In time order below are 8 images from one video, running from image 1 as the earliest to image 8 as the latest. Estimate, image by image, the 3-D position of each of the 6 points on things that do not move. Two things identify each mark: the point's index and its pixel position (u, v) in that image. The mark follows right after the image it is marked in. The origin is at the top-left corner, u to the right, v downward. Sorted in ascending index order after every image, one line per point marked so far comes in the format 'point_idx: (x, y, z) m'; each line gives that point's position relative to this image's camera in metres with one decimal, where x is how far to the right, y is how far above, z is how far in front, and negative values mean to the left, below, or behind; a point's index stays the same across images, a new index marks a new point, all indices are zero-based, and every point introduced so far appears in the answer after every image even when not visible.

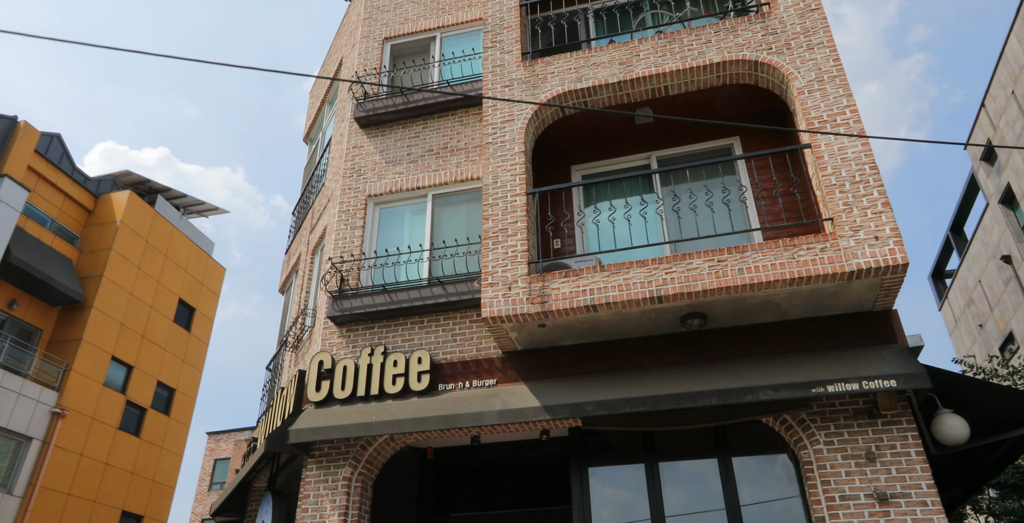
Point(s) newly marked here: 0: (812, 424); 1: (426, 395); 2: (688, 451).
0: (+3.3, -1.8, +7.8) m
1: (-1.1, -1.7, +8.9) m
2: (+2.1, -2.3, +8.6) m
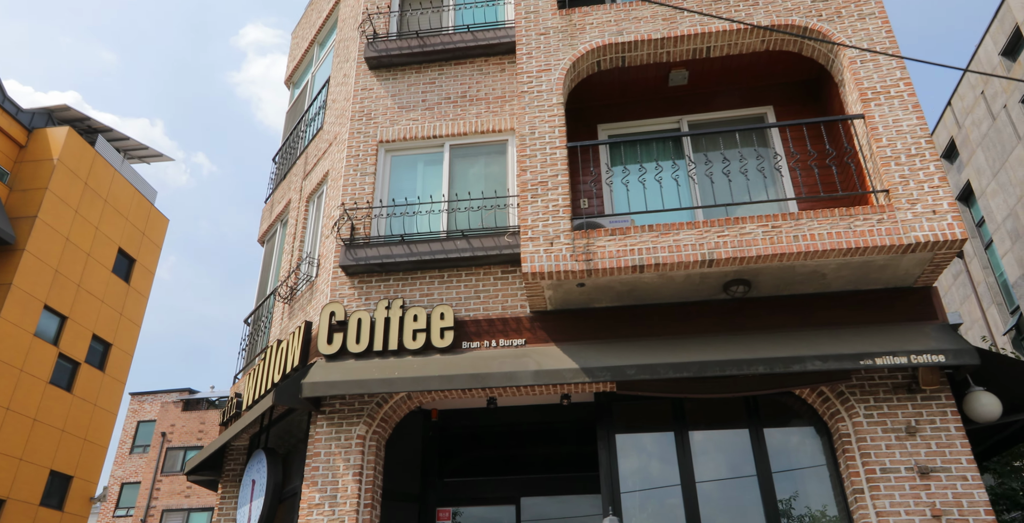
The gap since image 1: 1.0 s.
0: (+3.7, -1.5, +7.8) m
1: (-0.7, -1.1, +8.5) m
2: (+2.4, -1.9, +8.5) m
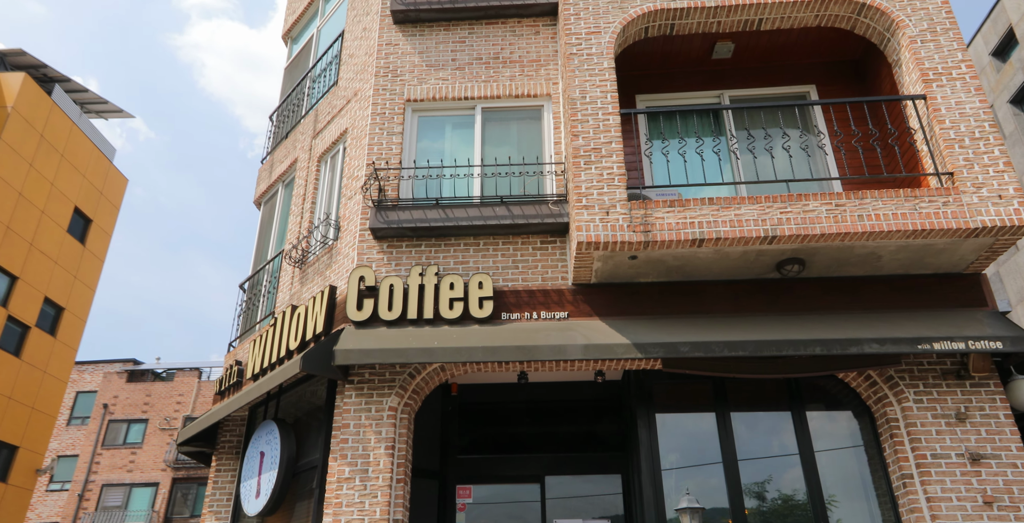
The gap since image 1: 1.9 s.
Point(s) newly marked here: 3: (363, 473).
0: (+4.2, -1.3, +7.7) m
1: (-0.3, -0.7, +8.0) m
2: (+2.9, -1.7, +8.3) m
3: (-1.5, -2.2, +7.5) m
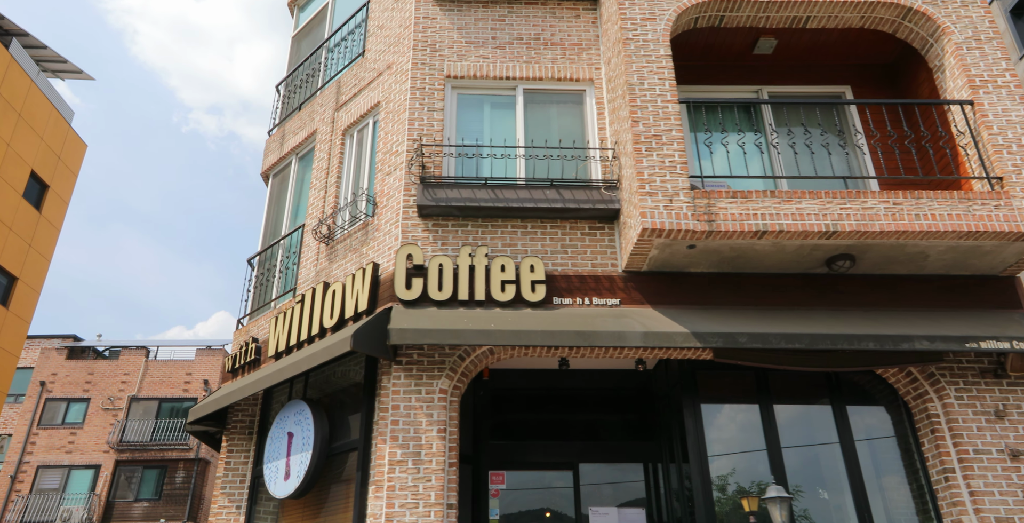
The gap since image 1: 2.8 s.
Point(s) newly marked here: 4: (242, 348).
0: (+4.8, -1.3, +7.9) m
1: (+0.3, -0.5, +7.9) m
2: (+3.4, -1.6, +8.4) m
3: (-1.0, -2.0, +7.3) m
4: (-3.8, -1.2, +10.1) m
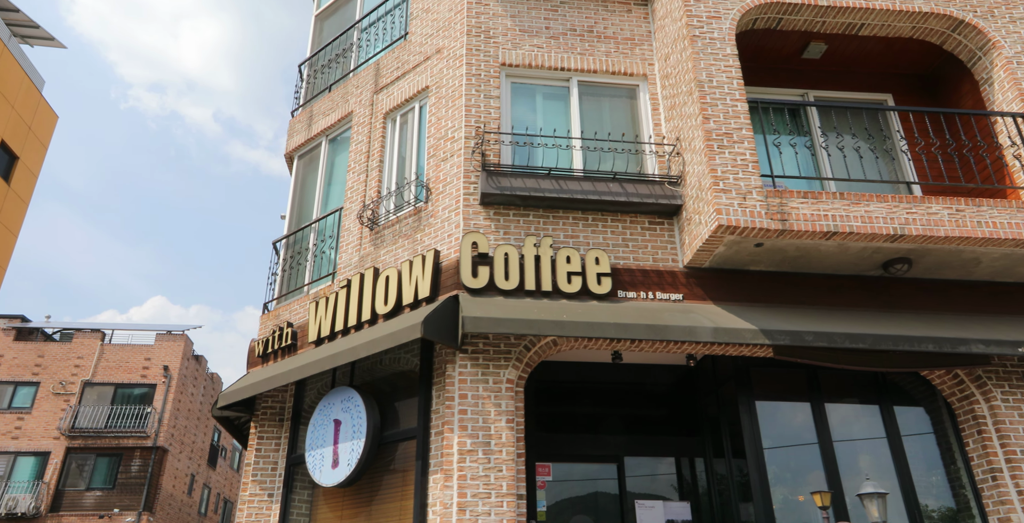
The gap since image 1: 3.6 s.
0: (+5.4, -1.4, +8.2) m
1: (+1.0, -0.4, +7.9) m
2: (+4.0, -1.6, +8.6) m
3: (-0.3, -1.9, +7.2) m
4: (-3.2, -1.0, +9.8) m
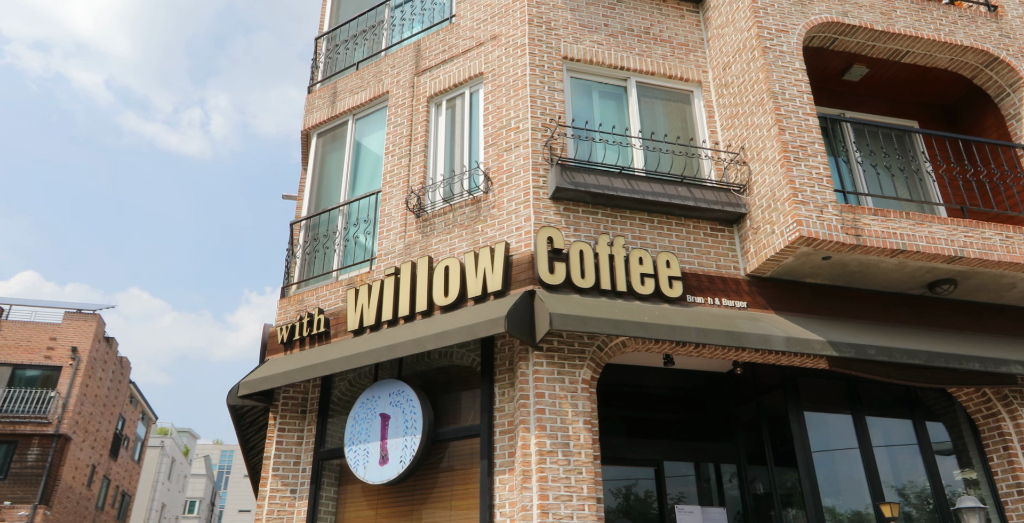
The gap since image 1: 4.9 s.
0: (+6.1, -1.7, +8.7) m
1: (+1.8, -0.5, +7.8) m
2: (+4.6, -1.8, +8.9) m
3: (+0.5, -1.8, +7.0) m
4: (-2.7, -0.7, +9.2) m
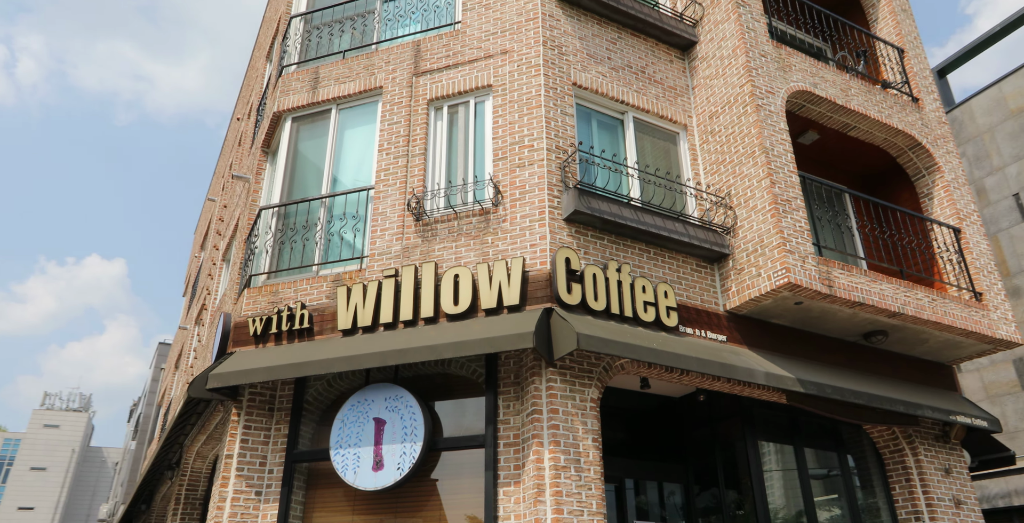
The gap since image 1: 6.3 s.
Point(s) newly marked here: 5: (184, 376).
0: (+5.7, -2.5, +10.1) m
1: (+1.9, -0.8, +8.3) m
2: (+4.2, -2.5, +10.0) m
3: (+0.7, -2.0, +7.2) m
4: (-2.8, -0.6, +8.7) m
5: (-6.8, -2.4, +14.9) m
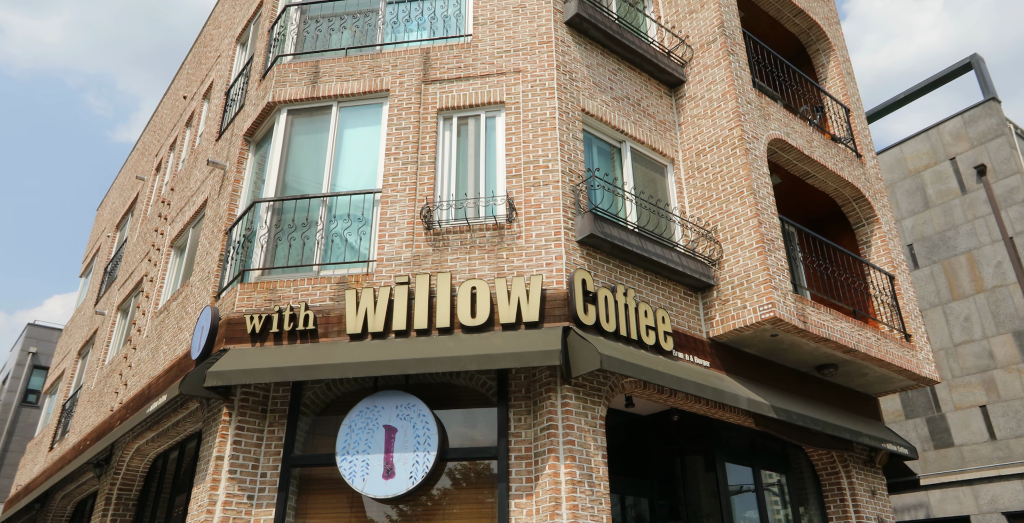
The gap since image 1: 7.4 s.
0: (+5.3, -3.1, +11.2) m
1: (+1.9, -1.2, +8.8) m
2: (+3.8, -3.0, +10.8) m
3: (+0.8, -2.3, +7.5) m
4: (-2.7, -0.6, +8.4) m
5: (-7.8, -2.0, +13.9) m
